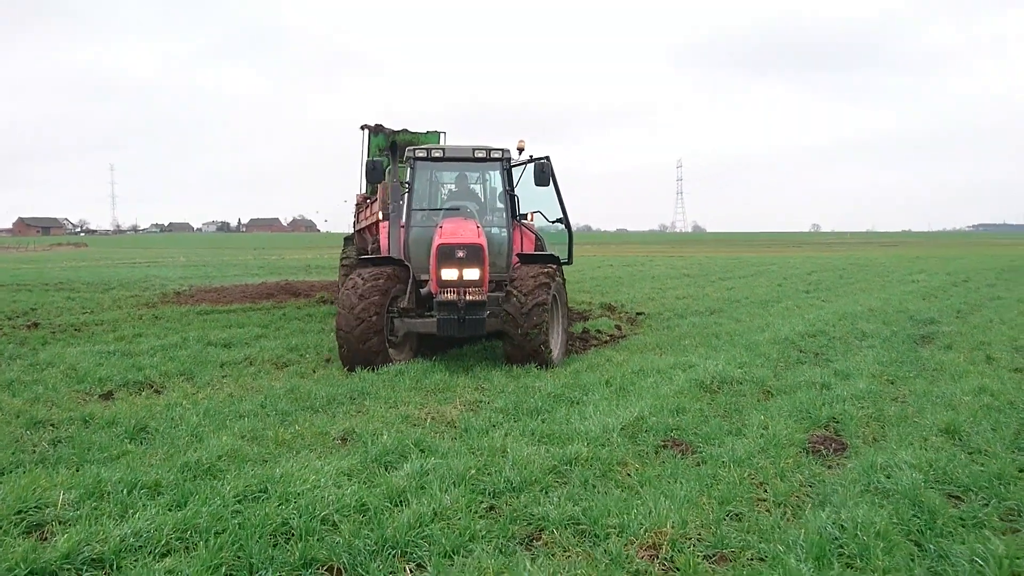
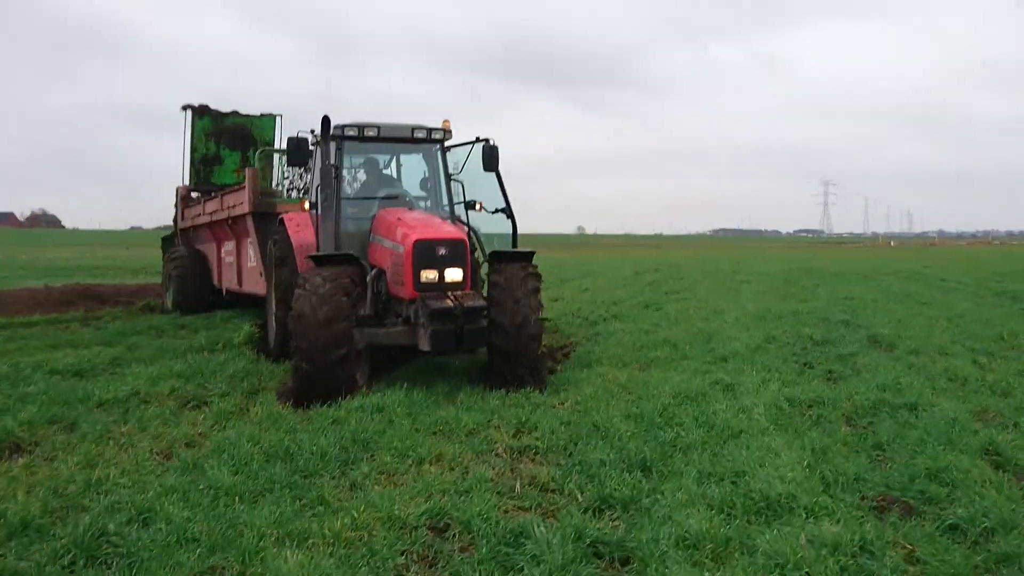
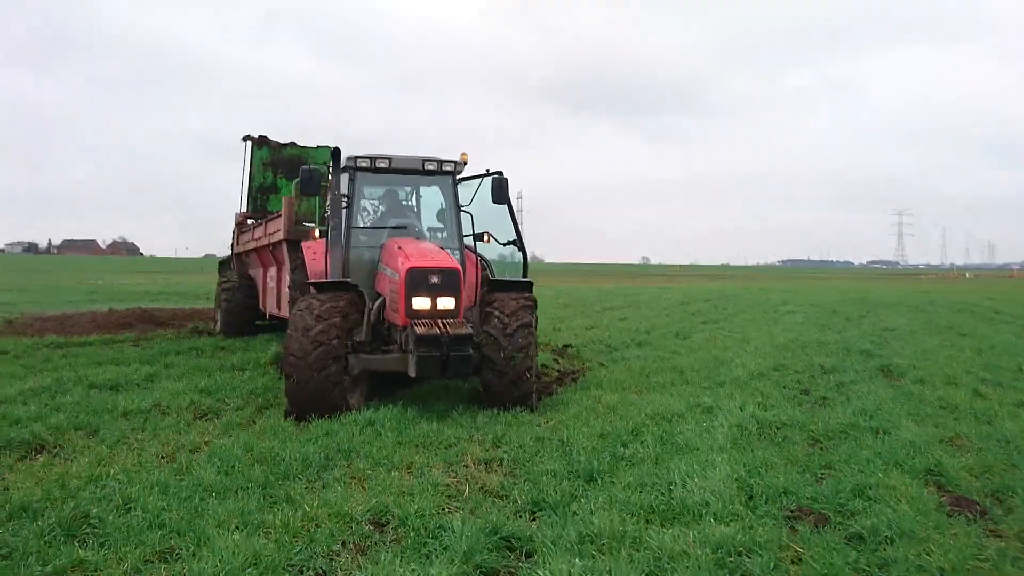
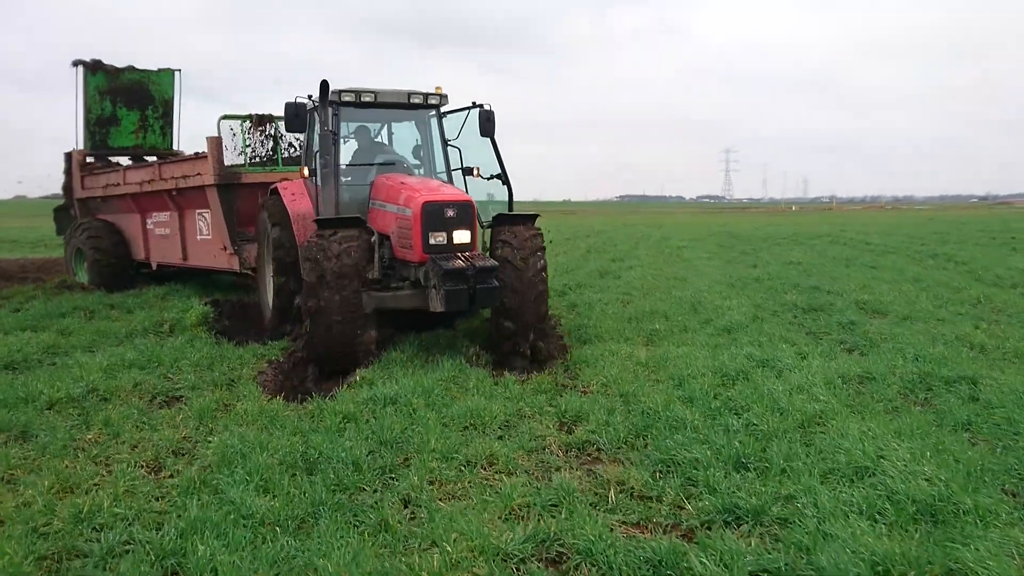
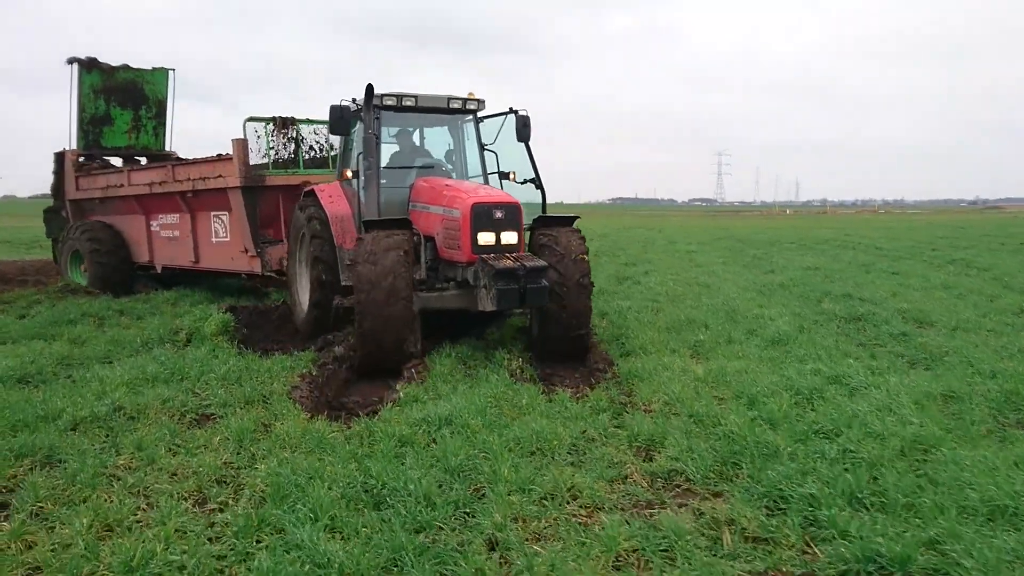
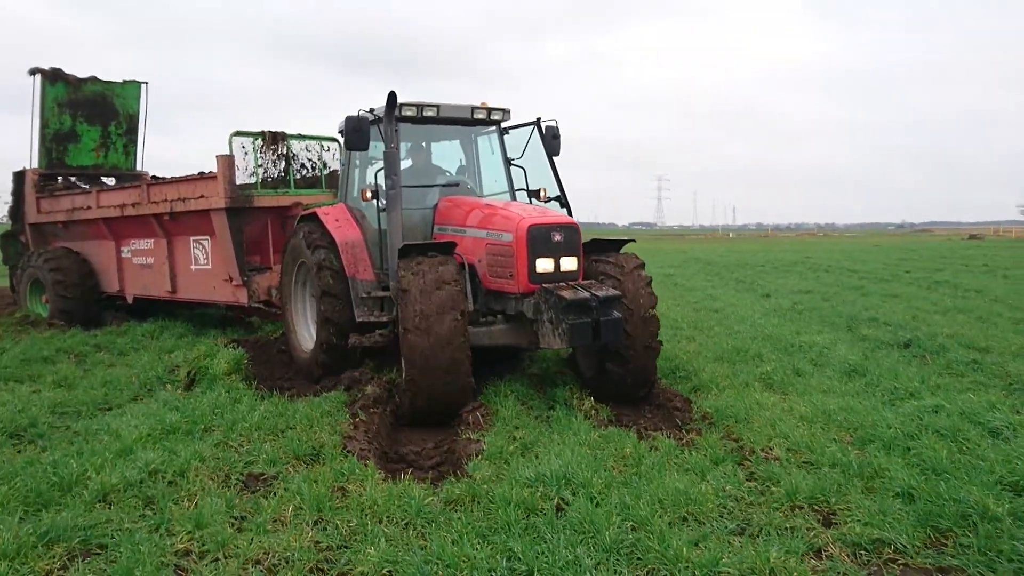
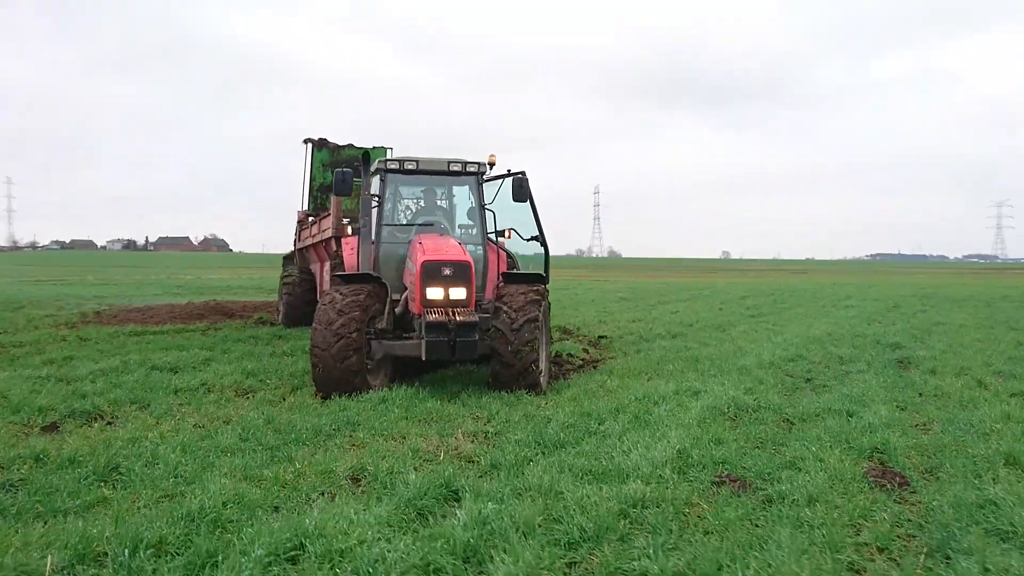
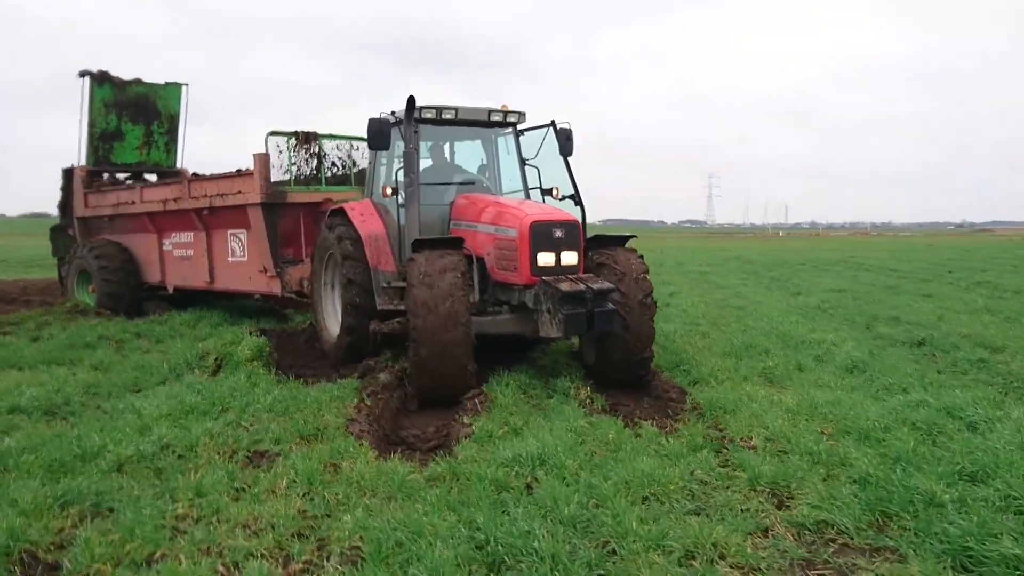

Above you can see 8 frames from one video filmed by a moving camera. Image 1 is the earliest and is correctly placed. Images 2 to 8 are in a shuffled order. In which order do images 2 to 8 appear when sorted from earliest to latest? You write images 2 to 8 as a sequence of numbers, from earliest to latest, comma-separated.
7, 3, 2, 4, 5, 8, 6
